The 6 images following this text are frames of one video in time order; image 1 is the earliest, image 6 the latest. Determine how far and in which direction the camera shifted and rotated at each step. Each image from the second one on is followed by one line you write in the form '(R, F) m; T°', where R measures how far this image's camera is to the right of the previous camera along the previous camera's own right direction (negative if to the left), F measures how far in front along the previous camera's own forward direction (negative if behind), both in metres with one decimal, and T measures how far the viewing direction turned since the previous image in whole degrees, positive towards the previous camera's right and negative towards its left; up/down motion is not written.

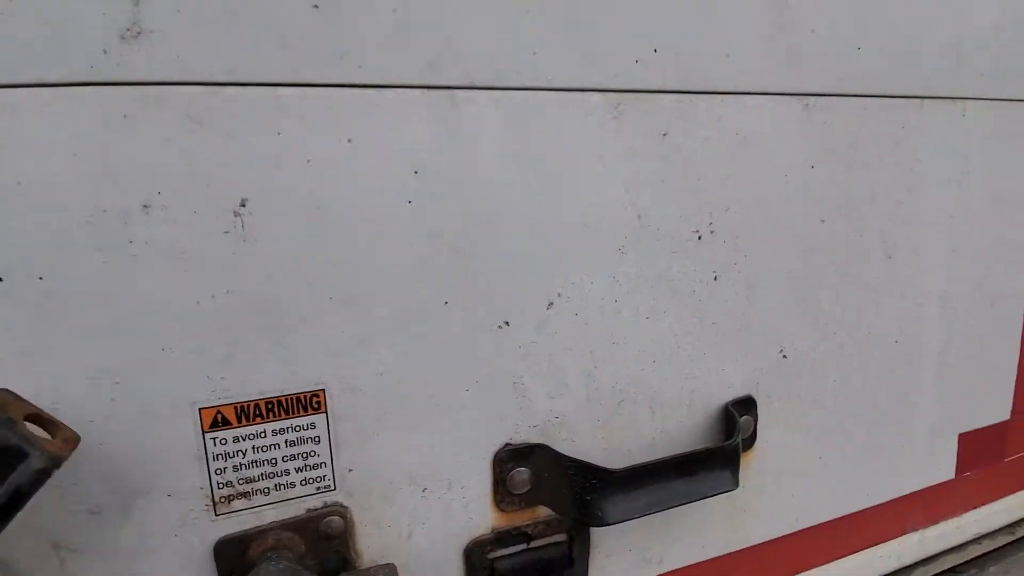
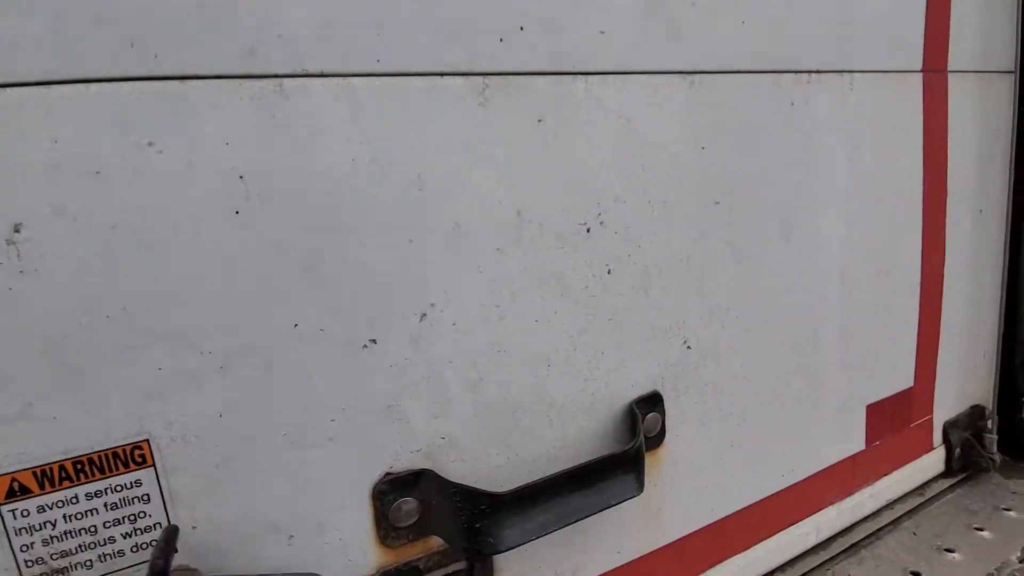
(+0.1, 0.0) m; +5°
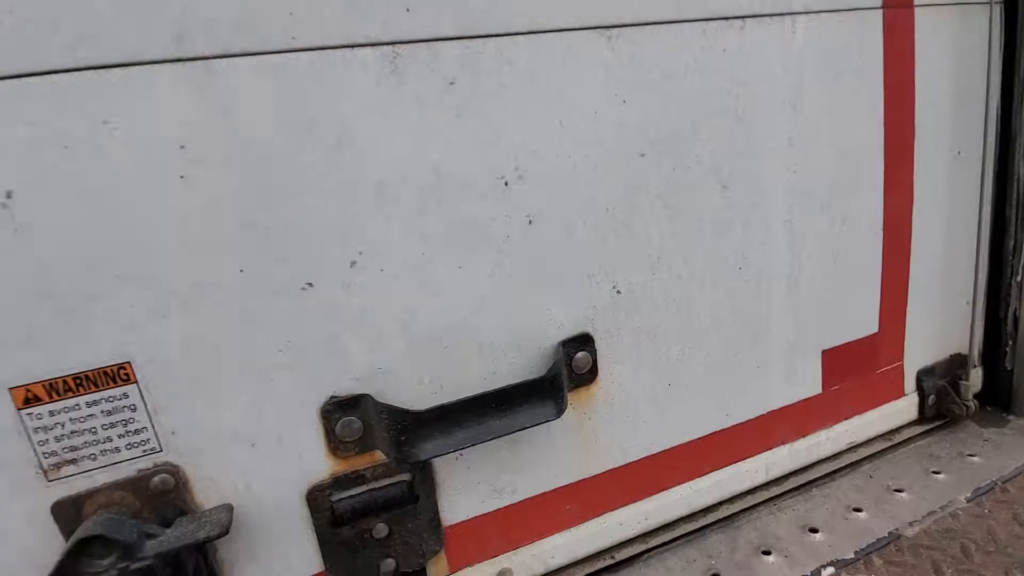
(+0.1, 0.0) m; -6°
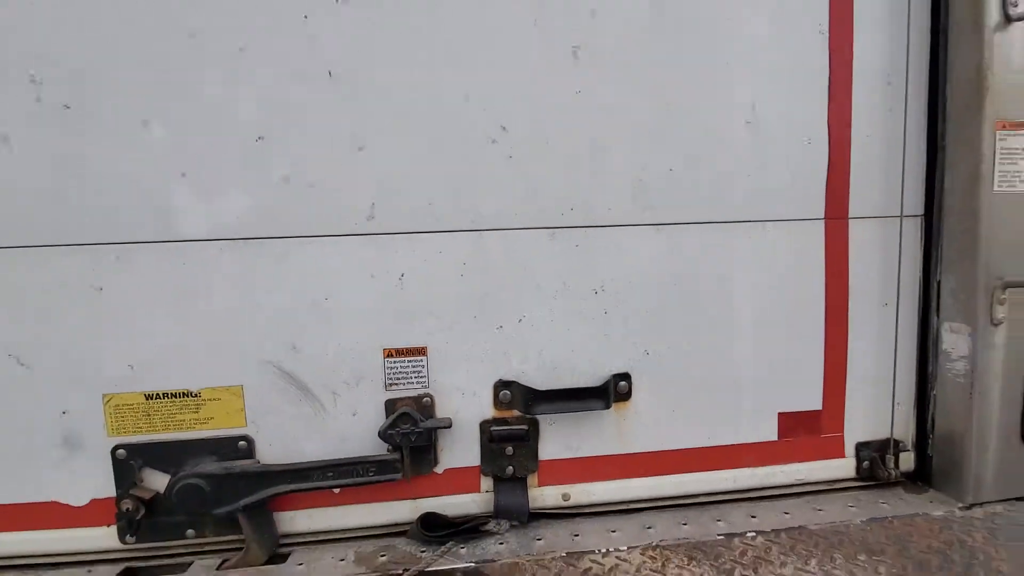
(+0.1, -0.5) m; -13°
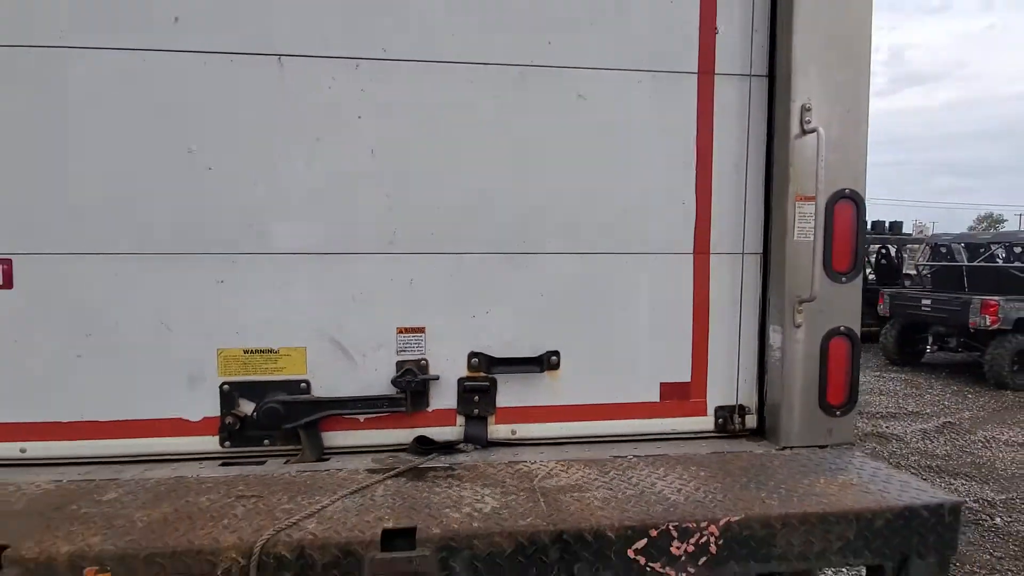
(+0.1, -0.5) m; 0°
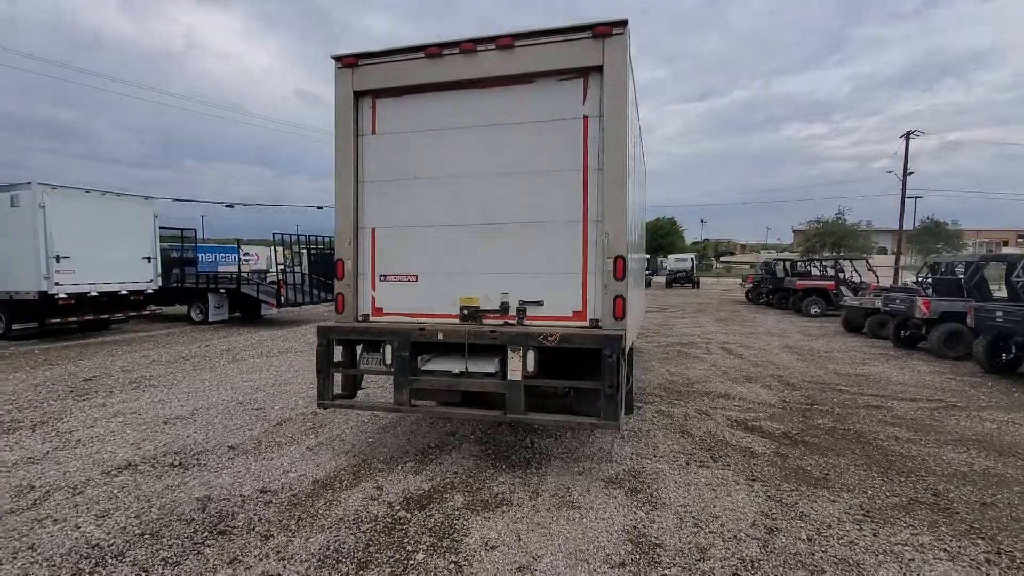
(+1.8, -3.6) m; -22°
